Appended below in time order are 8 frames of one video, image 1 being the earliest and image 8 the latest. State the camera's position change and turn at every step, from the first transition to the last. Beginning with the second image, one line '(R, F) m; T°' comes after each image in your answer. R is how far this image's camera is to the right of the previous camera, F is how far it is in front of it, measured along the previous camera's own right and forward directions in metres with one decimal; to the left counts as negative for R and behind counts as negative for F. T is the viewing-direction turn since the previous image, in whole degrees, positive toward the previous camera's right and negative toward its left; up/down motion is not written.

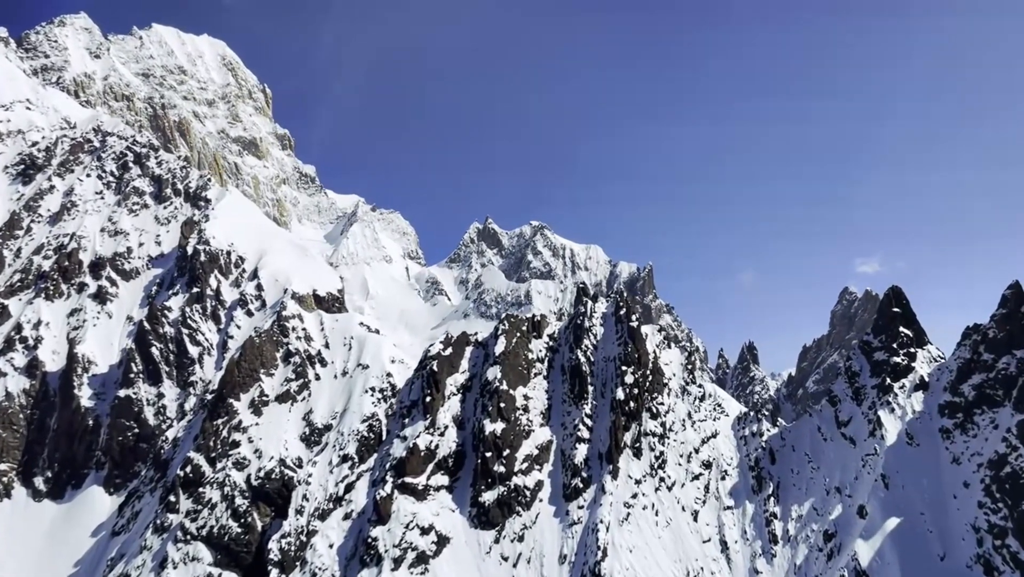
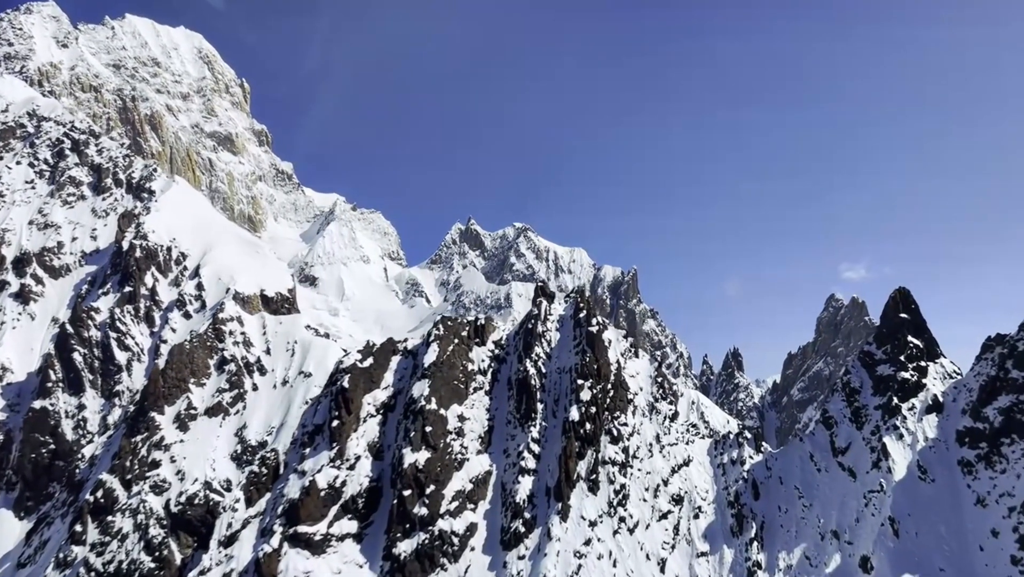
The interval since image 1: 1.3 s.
(+5.3, +10.0) m; +1°
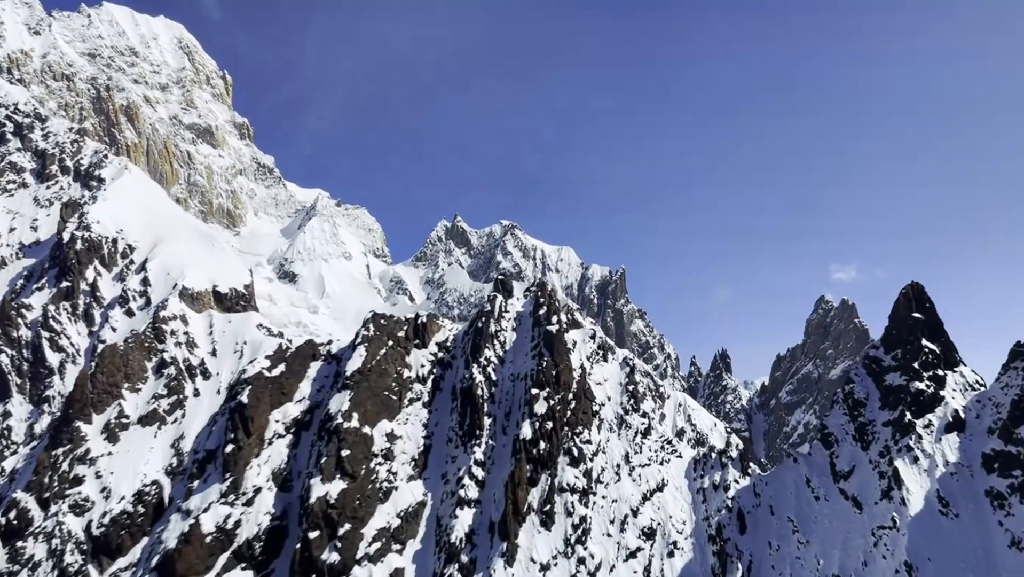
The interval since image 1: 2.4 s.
(+3.9, +8.0) m; +1°
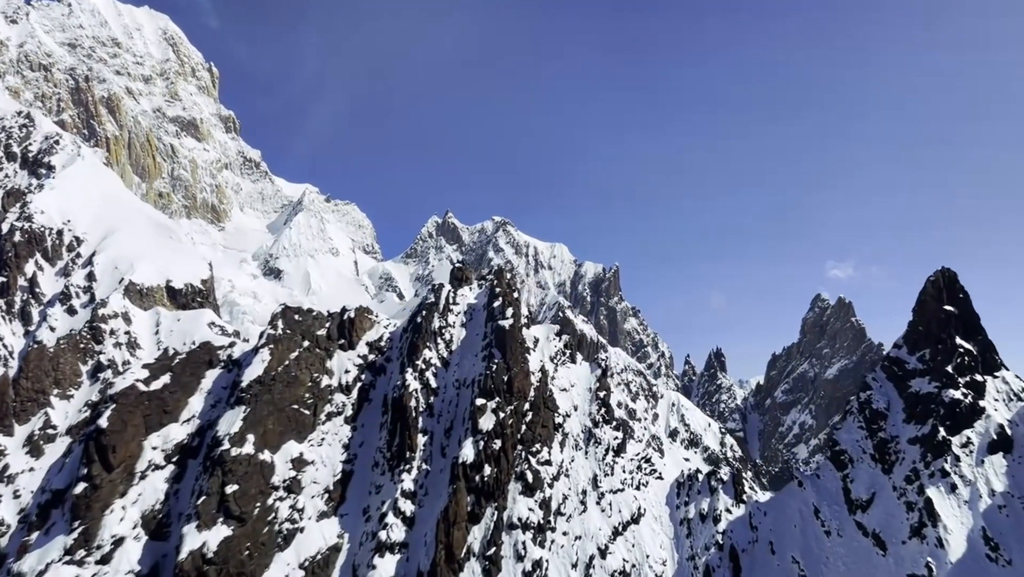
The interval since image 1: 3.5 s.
(+3.6, +7.8) m; 0°
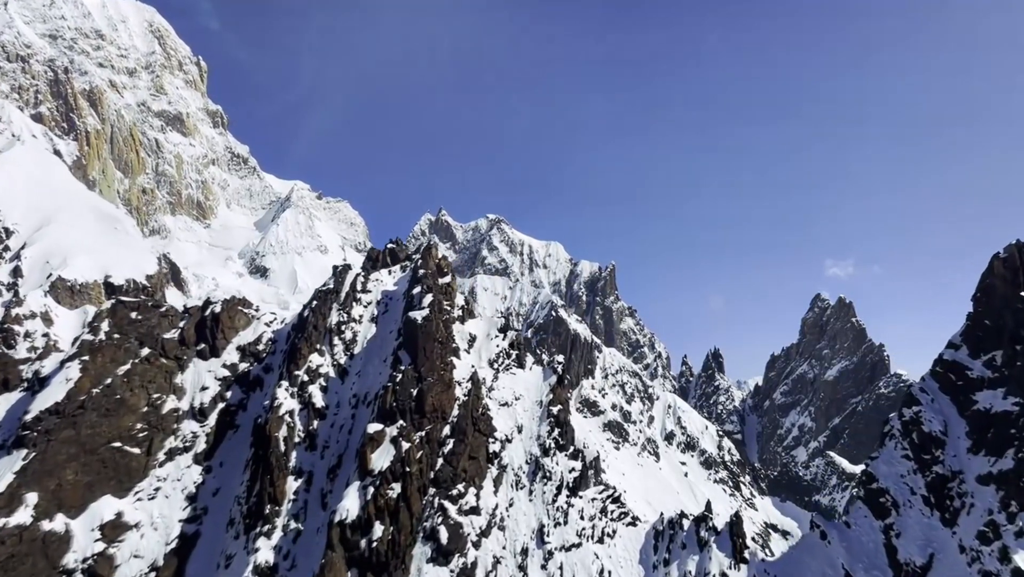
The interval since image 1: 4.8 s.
(+3.9, +9.4) m; 0°
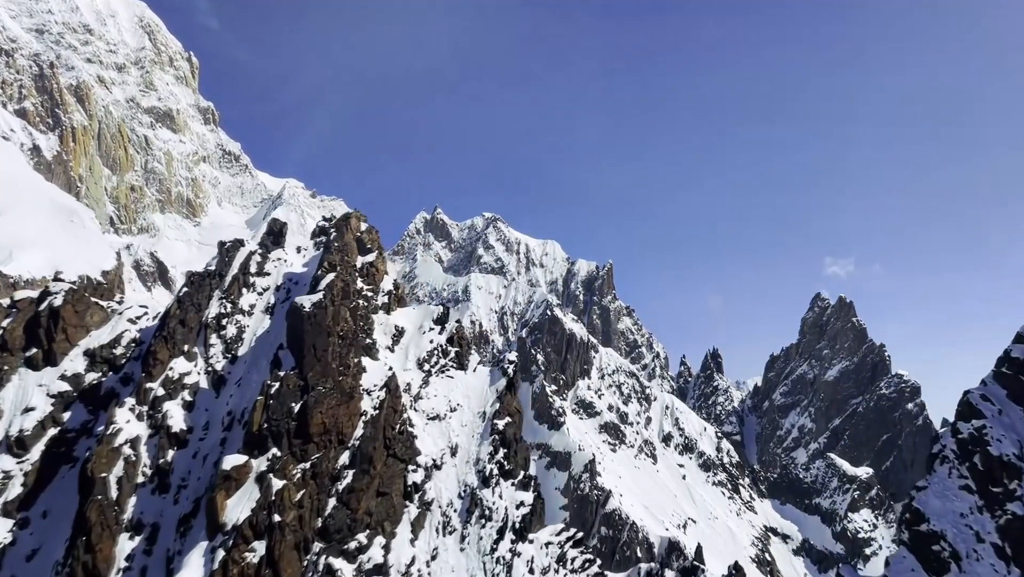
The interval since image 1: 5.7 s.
(+2.6, +6.4) m; 0°
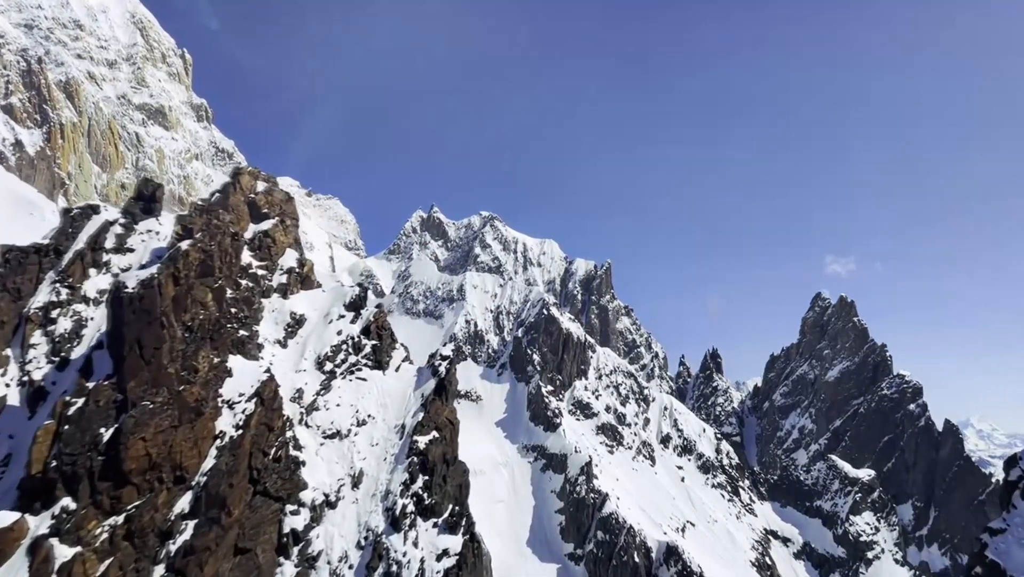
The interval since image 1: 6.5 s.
(+2.2, +5.4) m; 0°
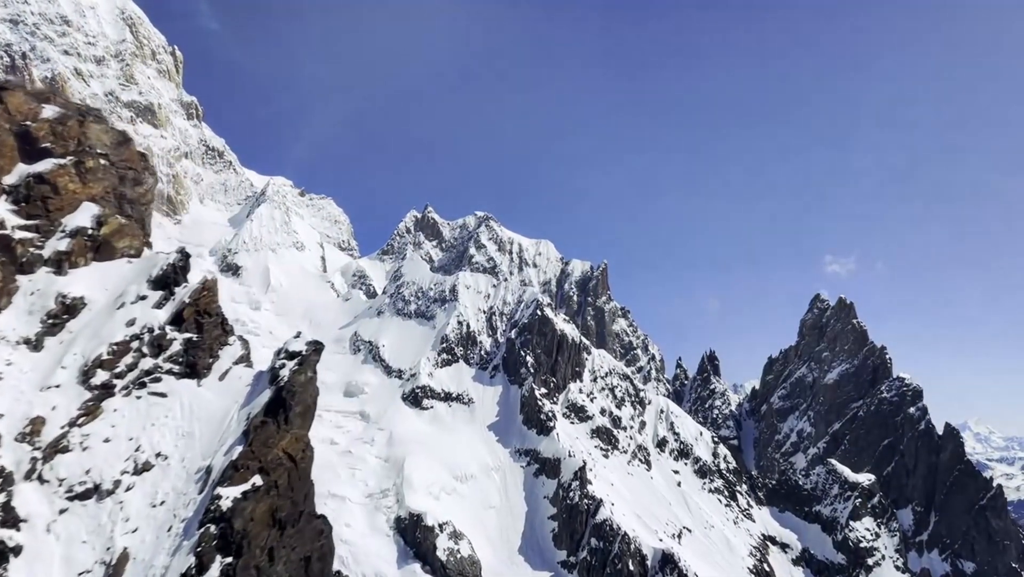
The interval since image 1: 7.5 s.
(+2.8, +6.0) m; 0°
